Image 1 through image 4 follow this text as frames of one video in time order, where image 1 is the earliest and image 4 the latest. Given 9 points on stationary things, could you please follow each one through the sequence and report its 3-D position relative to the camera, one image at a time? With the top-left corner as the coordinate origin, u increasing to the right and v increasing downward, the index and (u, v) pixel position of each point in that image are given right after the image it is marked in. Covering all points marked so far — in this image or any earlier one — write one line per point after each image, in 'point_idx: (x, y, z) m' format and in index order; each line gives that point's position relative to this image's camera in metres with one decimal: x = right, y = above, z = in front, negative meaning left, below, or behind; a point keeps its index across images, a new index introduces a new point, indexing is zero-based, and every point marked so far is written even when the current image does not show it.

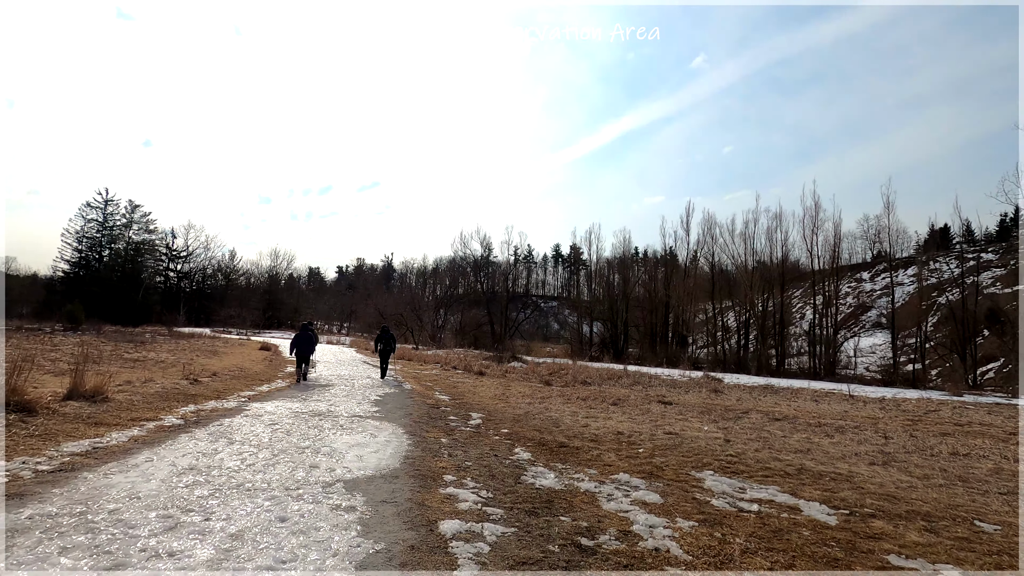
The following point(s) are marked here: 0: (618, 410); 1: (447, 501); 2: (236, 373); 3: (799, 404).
0: (+2.5, -2.9, +12.9) m
1: (-0.6, -1.9, +4.6) m
2: (-8.3, -2.5, +16.1) m
3: (+9.9, -4.0, +18.6) m
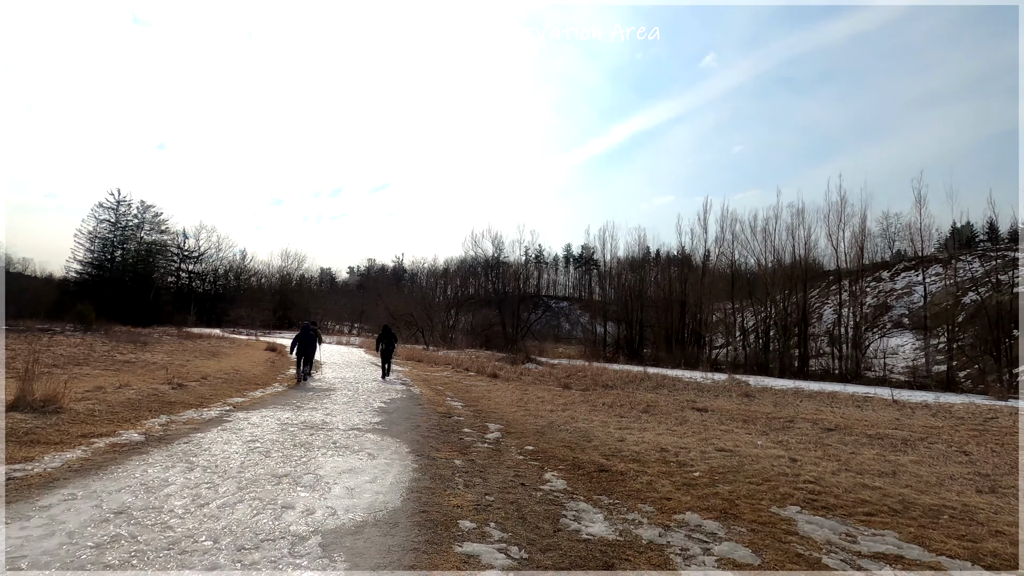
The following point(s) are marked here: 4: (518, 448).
0: (+3.0, -2.8, +11.5) m
1: (-0.3, -1.7, +3.3) m
2: (-7.8, -2.4, +14.9) m
3: (+10.4, -3.9, +17.0) m
4: (+0.1, -2.2, +7.3) m
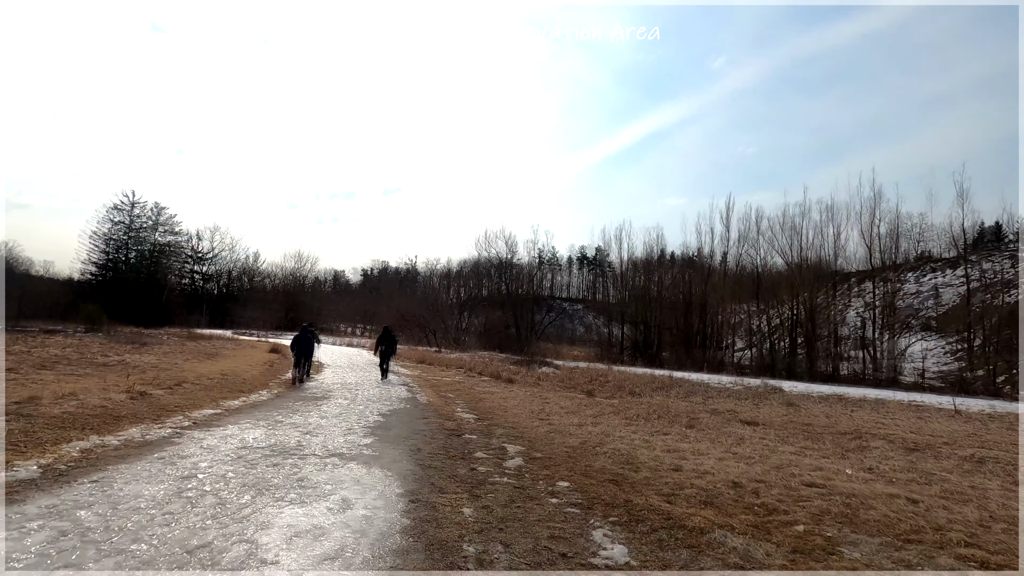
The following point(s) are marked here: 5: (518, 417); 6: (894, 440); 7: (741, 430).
0: (+3.3, -2.6, +9.6) m
1: (-0.1, -1.5, +1.5) m
2: (-7.3, -2.3, +13.3) m
3: (+10.9, -3.8, +15.0) m
4: (+0.4, -2.0, +5.6) m
5: (+0.1, -2.7, +11.0) m
6: (+8.0, -3.2, +11.2) m
7: (+4.7, -2.9, +10.9) m
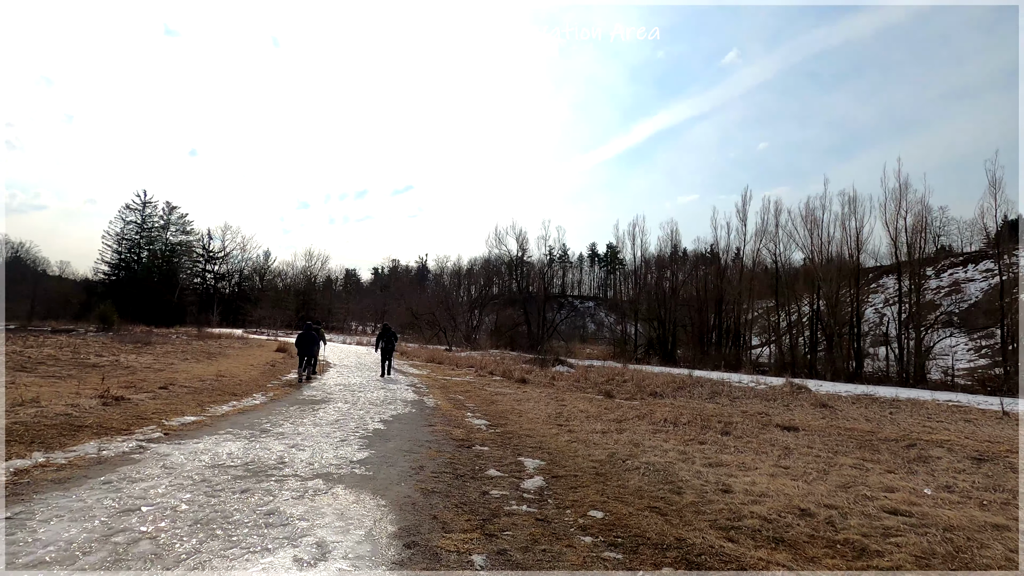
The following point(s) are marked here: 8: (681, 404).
0: (+3.6, -2.5, +8.5) m
1: (0.0, -1.4, +0.5) m
2: (-7.0, -2.2, +12.5) m
3: (+11.3, -3.5, +13.7) m
4: (+0.6, -1.9, +4.5) m
5: (+0.4, -2.5, +9.9) m
6: (+8.3, -3.0, +10.0) m
7: (+4.9, -2.7, +9.8) m
8: (+4.7, -3.2, +14.9) m
